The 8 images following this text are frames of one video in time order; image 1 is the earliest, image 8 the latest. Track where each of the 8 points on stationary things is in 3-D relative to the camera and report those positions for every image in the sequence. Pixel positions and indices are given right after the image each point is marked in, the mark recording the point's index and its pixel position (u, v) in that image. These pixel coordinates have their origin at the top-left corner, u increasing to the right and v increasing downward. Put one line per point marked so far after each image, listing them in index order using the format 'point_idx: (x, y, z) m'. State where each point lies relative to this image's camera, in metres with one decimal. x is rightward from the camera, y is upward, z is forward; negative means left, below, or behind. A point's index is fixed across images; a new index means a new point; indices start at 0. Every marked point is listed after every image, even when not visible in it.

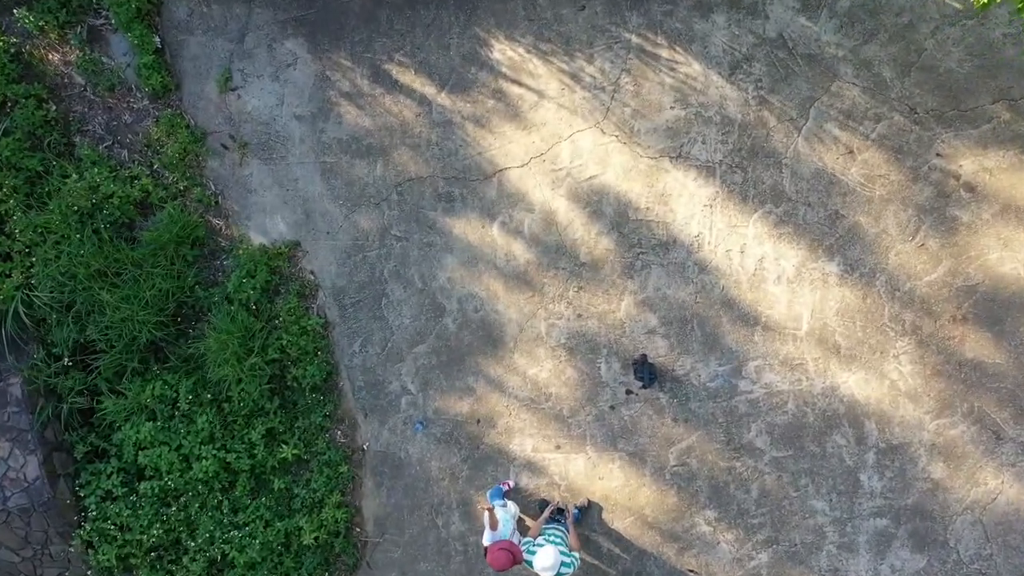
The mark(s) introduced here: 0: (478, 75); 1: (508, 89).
0: (-0.2, +1.0, +4.0) m
1: (0.0, +1.0, +4.0) m
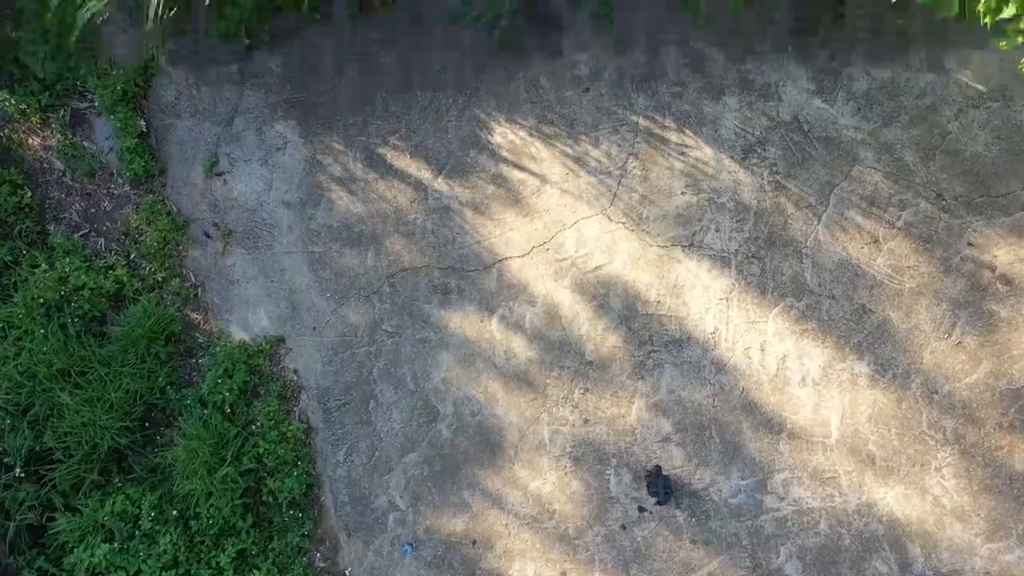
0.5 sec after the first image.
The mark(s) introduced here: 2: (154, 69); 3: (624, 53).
0: (-0.2, +0.6, +3.7) m
1: (0.0, +0.5, +3.7) m
2: (-1.7, +1.1, +3.9) m
3: (+0.5, +1.1, +3.7) m
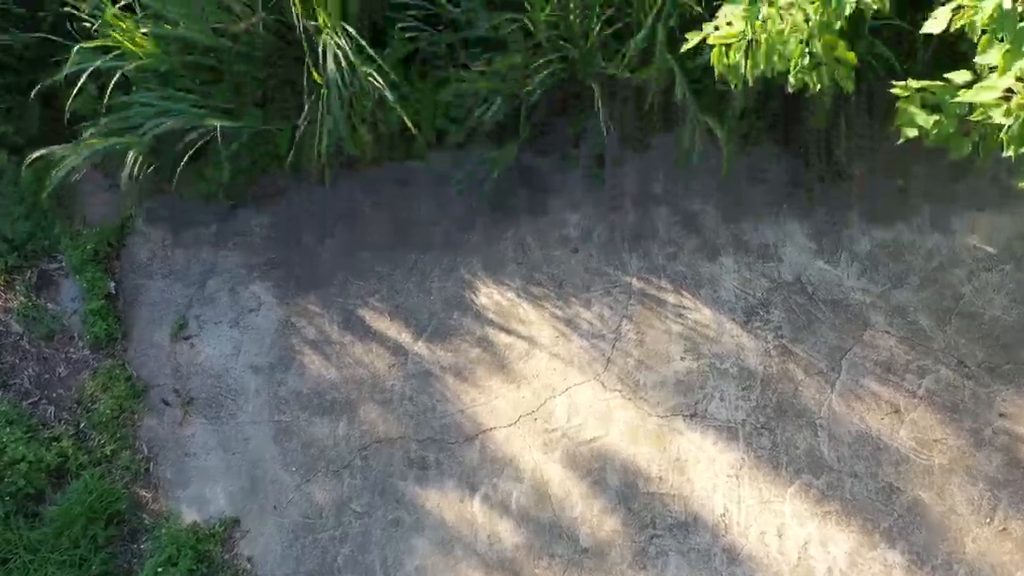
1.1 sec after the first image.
0: (-0.2, -0.1, +3.5) m
1: (-0.1, -0.2, +3.5) m
2: (-1.8, +0.3, +3.8) m
3: (+0.4, +0.3, +3.6) m
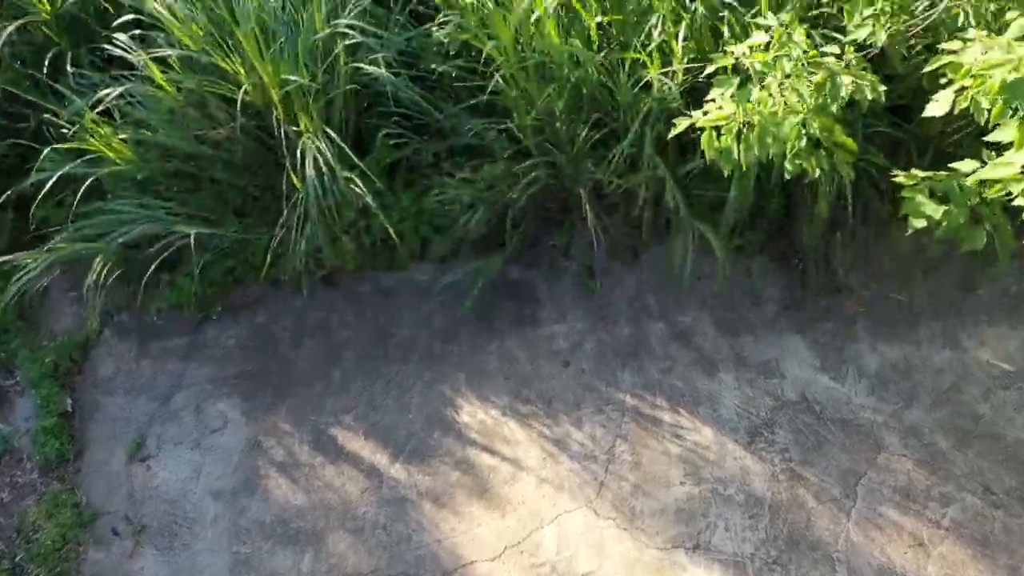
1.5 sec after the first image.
0: (-0.3, -0.6, +3.2) m
1: (-0.1, -0.7, +3.2) m
2: (-1.8, -0.2, +3.6) m
3: (+0.4, -0.2, +3.4) m
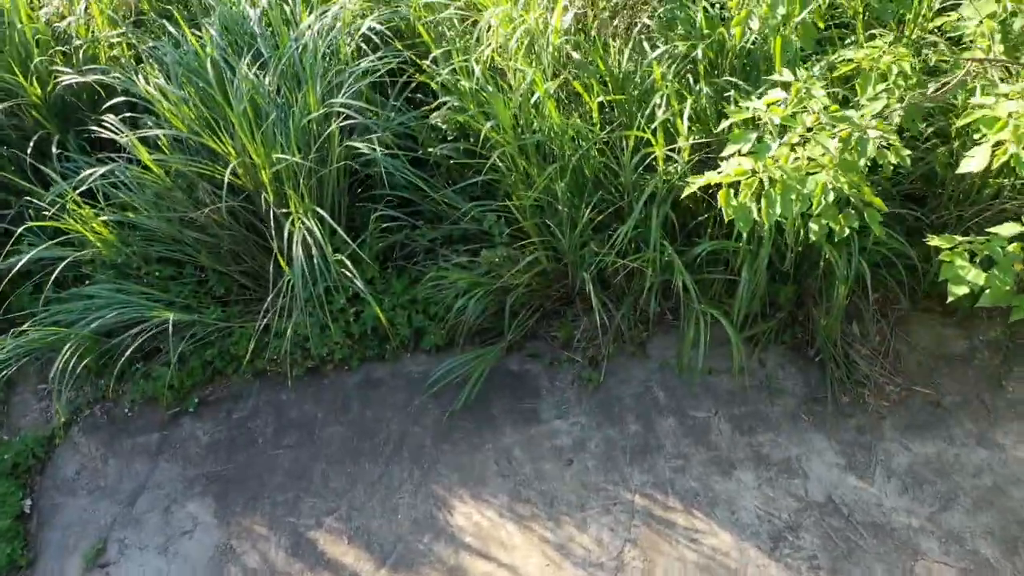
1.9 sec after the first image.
0: (-0.3, -0.9, +2.9) m
1: (-0.1, -1.0, +2.9) m
2: (-1.8, -0.6, +3.3) m
3: (+0.4, -0.5, +3.2) m
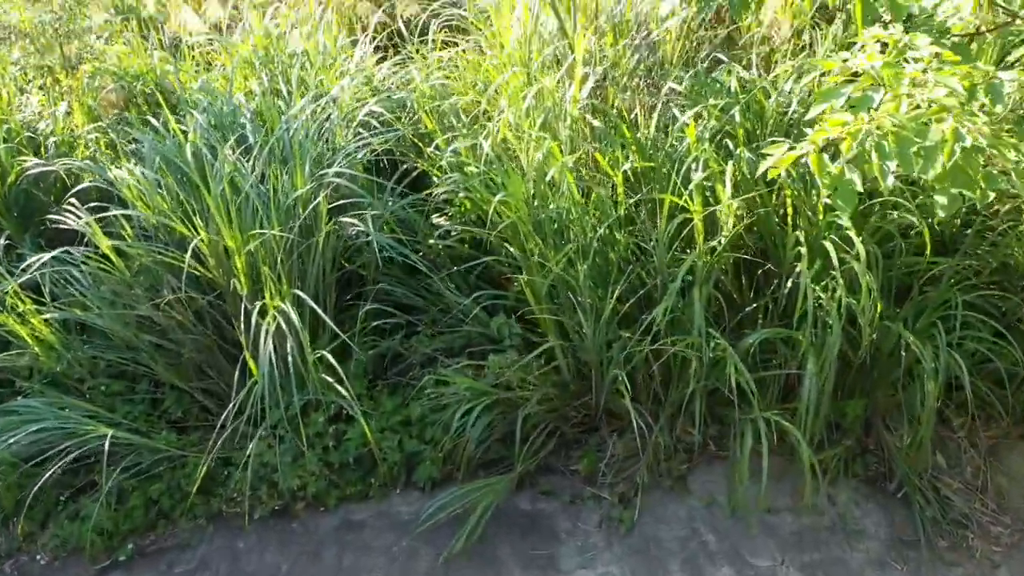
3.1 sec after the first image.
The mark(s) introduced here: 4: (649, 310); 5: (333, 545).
0: (-0.2, -1.2, +2.2) m
1: (-0.1, -1.2, +2.1) m
2: (-1.8, -1.0, +2.6) m
3: (+0.4, -0.9, +2.5) m
4: (+0.4, -0.1, +2.5) m
5: (-0.6, -0.8, +2.6) m
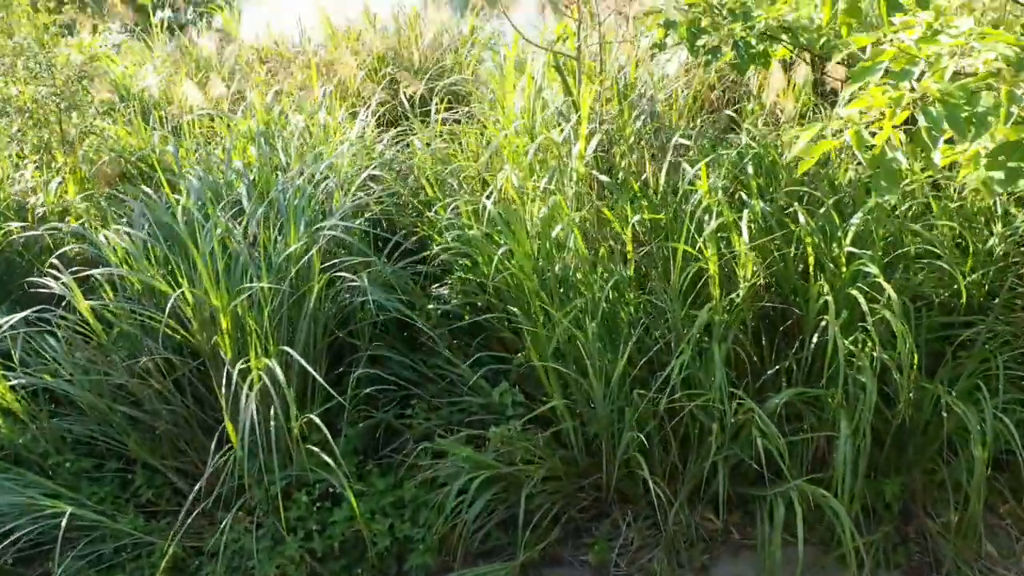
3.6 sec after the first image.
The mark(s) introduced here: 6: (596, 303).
0: (-0.2, -1.3, +1.8) m
1: (-0.1, -1.3, +1.7) m
2: (-1.8, -1.2, +2.3) m
3: (+0.4, -1.0, +2.2) m
4: (+0.4, -0.2, +2.3) m
5: (-0.6, -1.0, +2.3) m
6: (+0.2, 0.0, +2.3) m
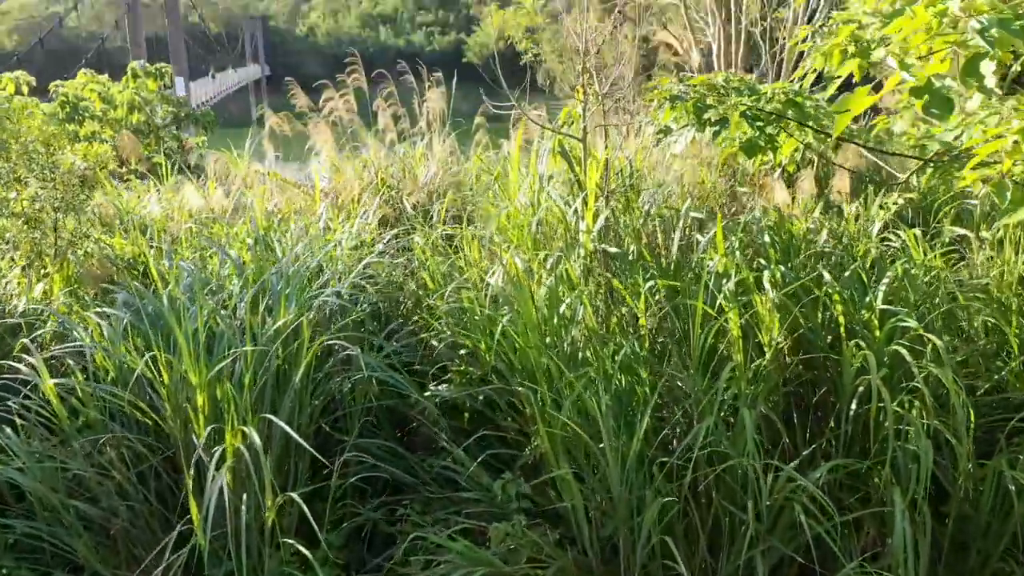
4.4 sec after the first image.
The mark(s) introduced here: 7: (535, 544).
0: (-0.2, -1.3, +1.3) m
1: (-0.1, -1.3, +1.2) m
2: (-1.8, -1.3, +1.8) m
3: (+0.4, -1.1, +1.7) m
4: (+0.4, -0.4, +2.1) m
5: (-0.6, -1.1, +1.9) m
6: (+0.3, -0.2, +2.1) m
7: (+0.1, -0.7, +2.1) m
